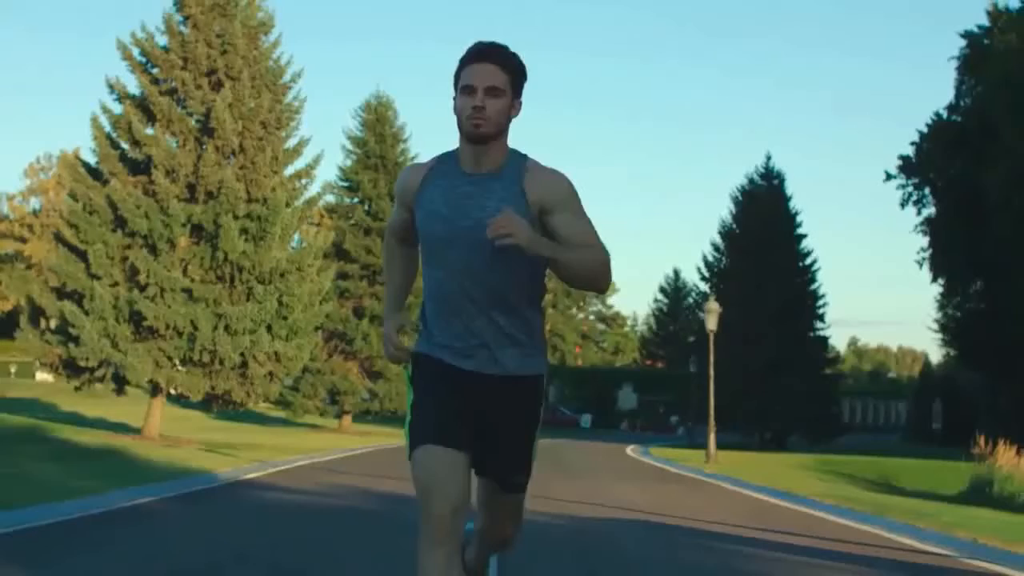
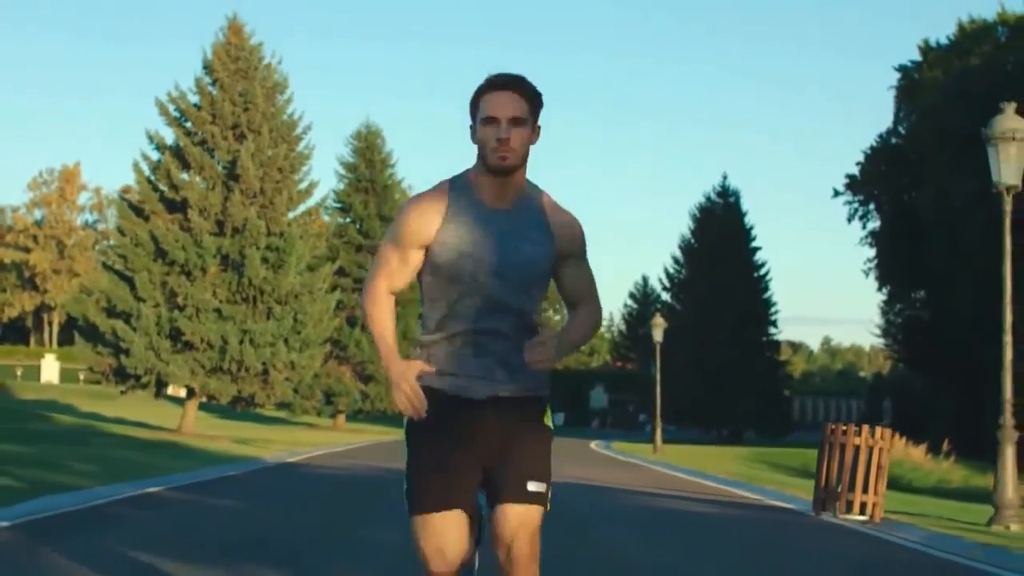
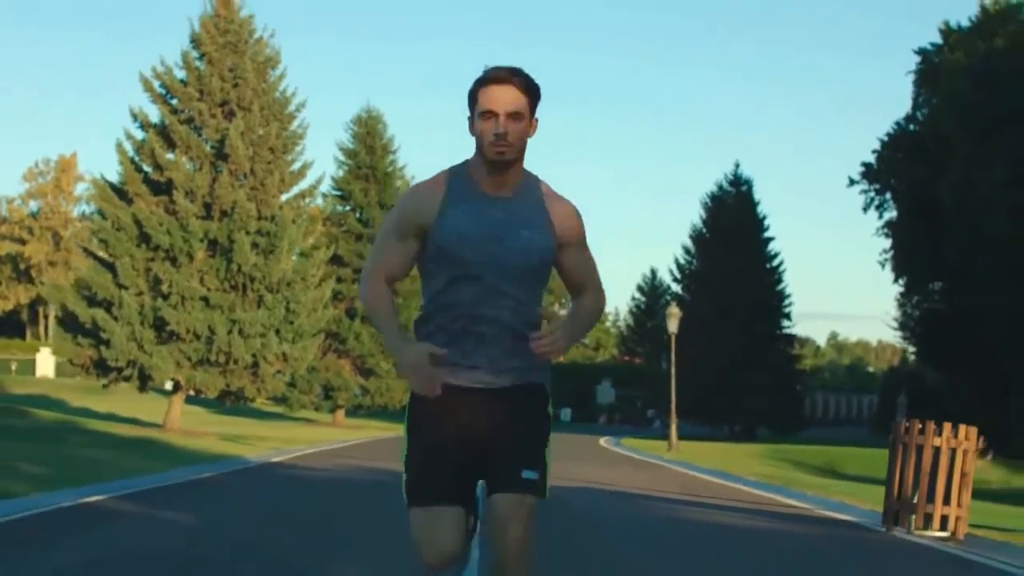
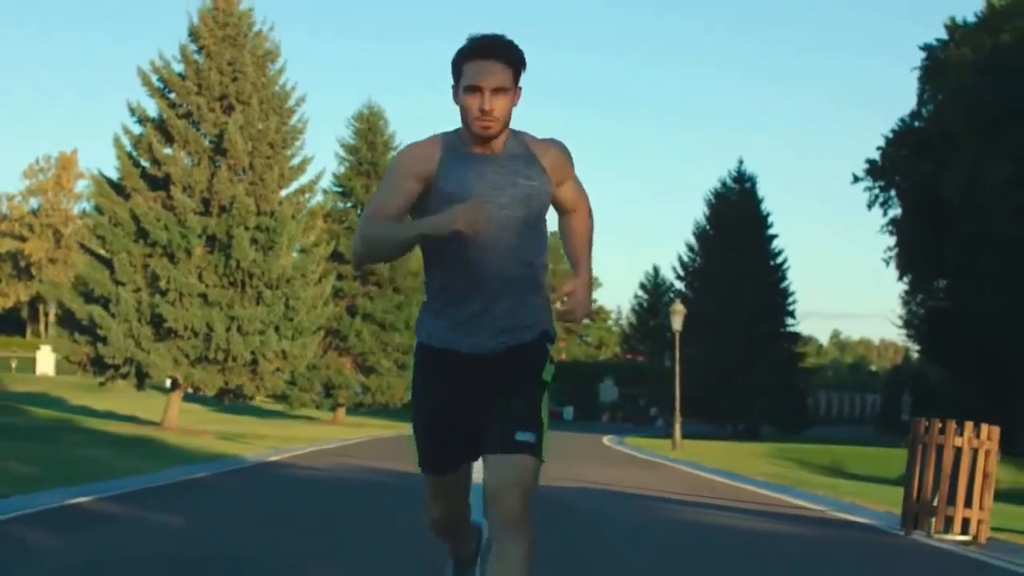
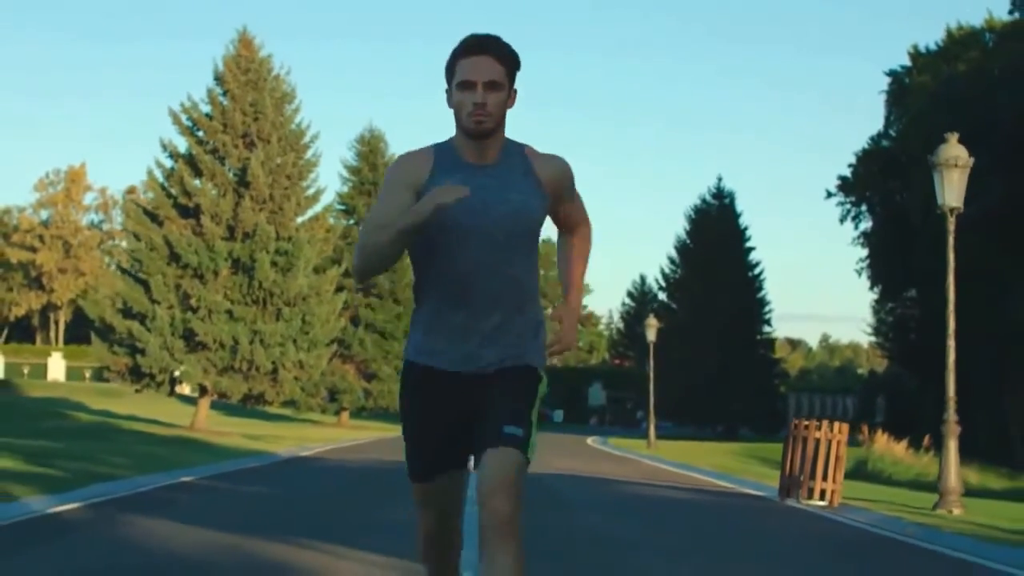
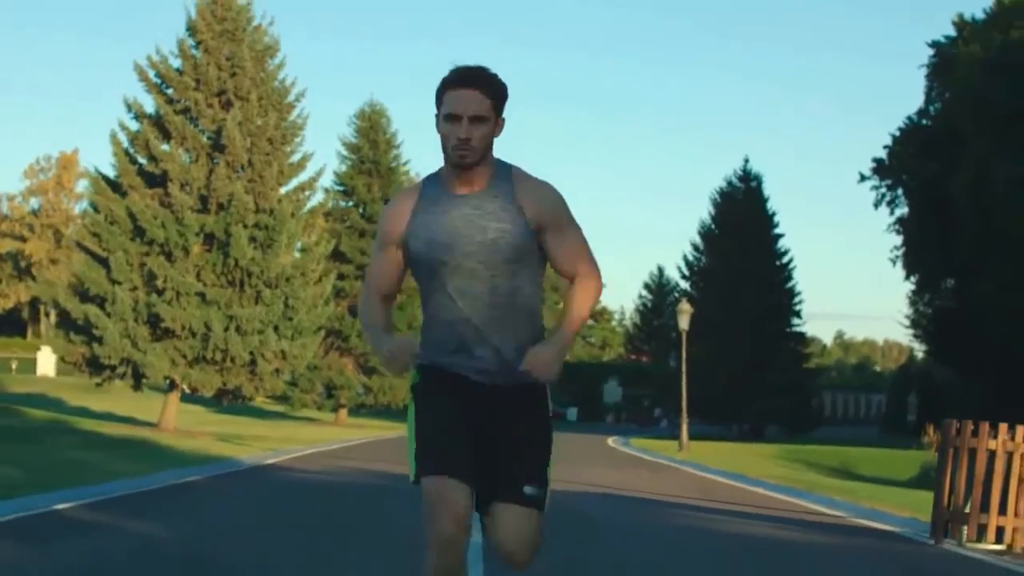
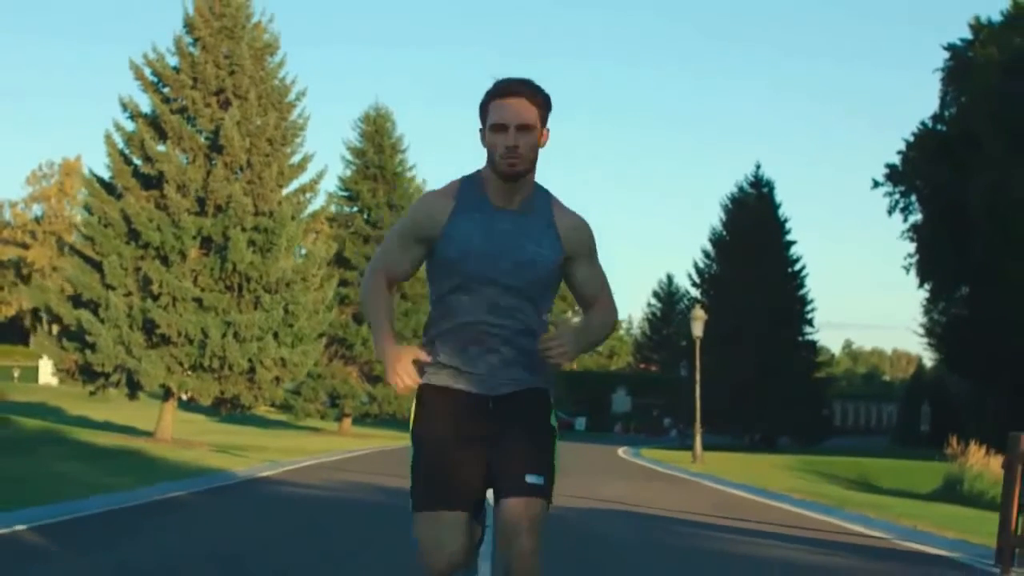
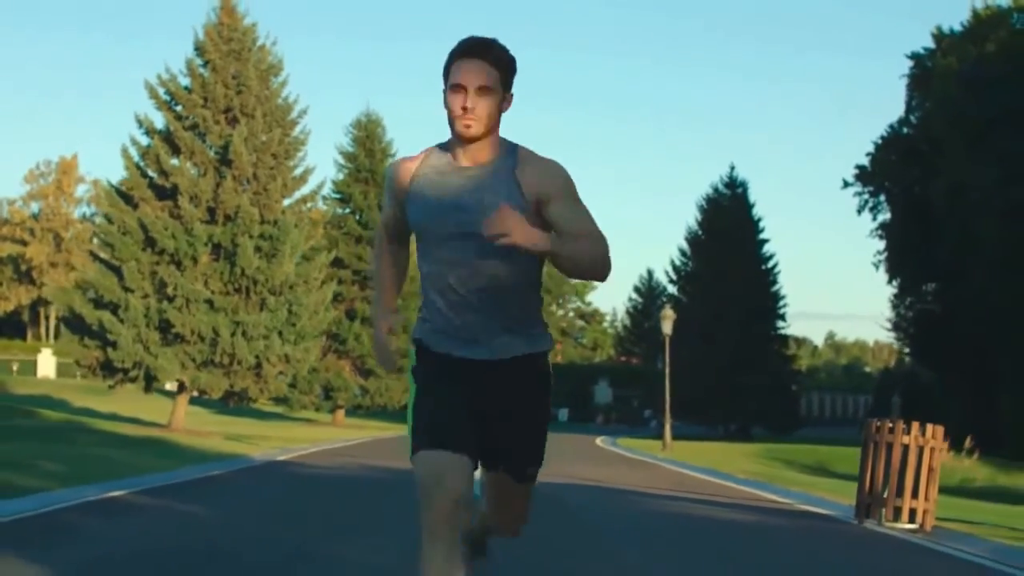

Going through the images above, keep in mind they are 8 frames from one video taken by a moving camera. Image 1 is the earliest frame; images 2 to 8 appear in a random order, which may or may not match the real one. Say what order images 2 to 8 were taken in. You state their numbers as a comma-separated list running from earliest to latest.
7, 6, 4, 3, 8, 2, 5
